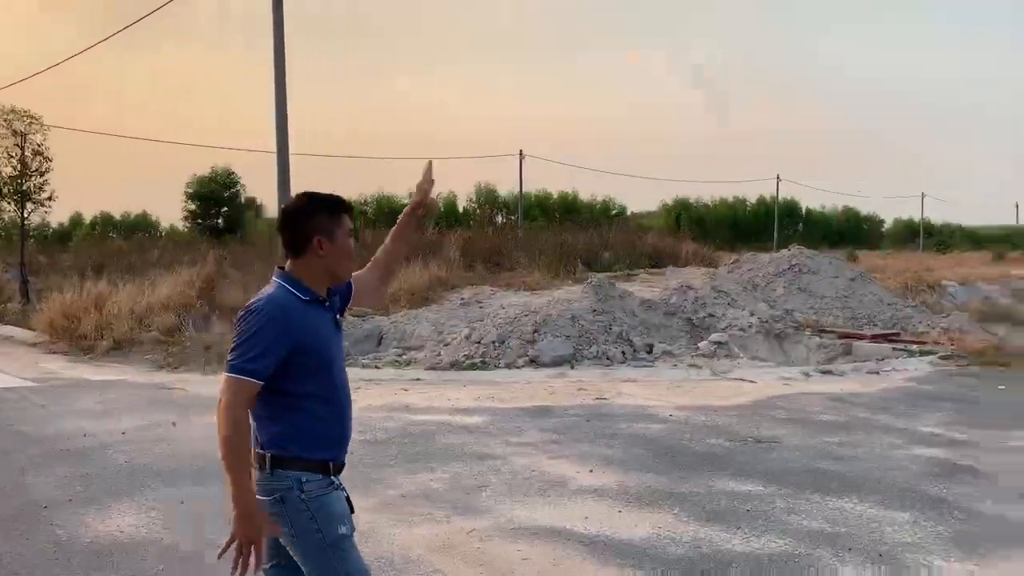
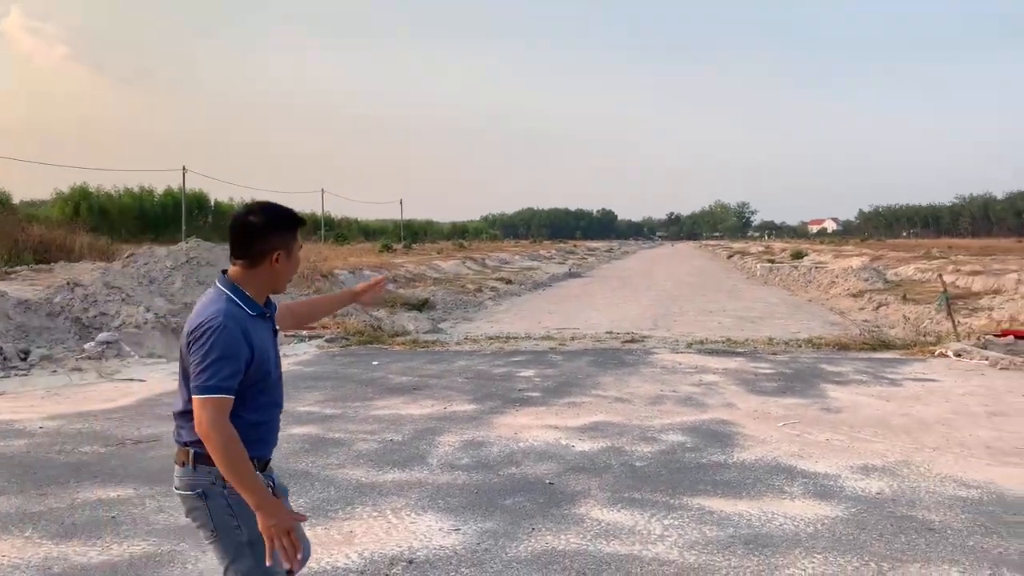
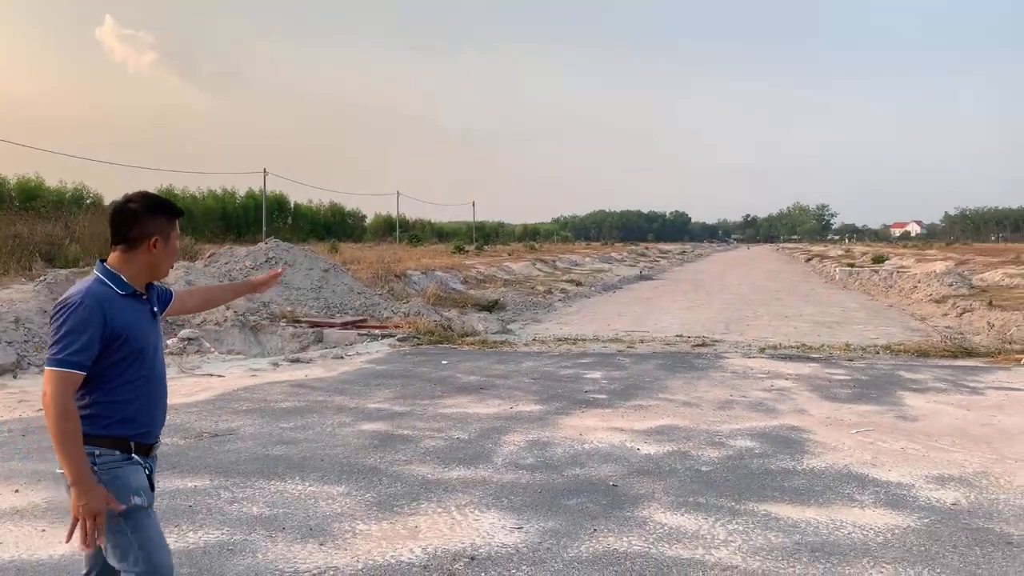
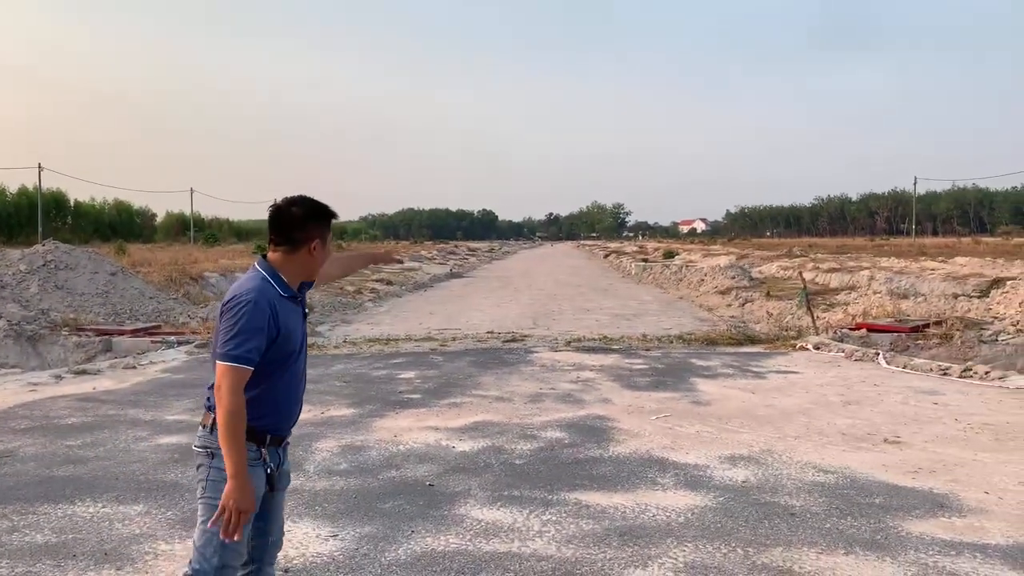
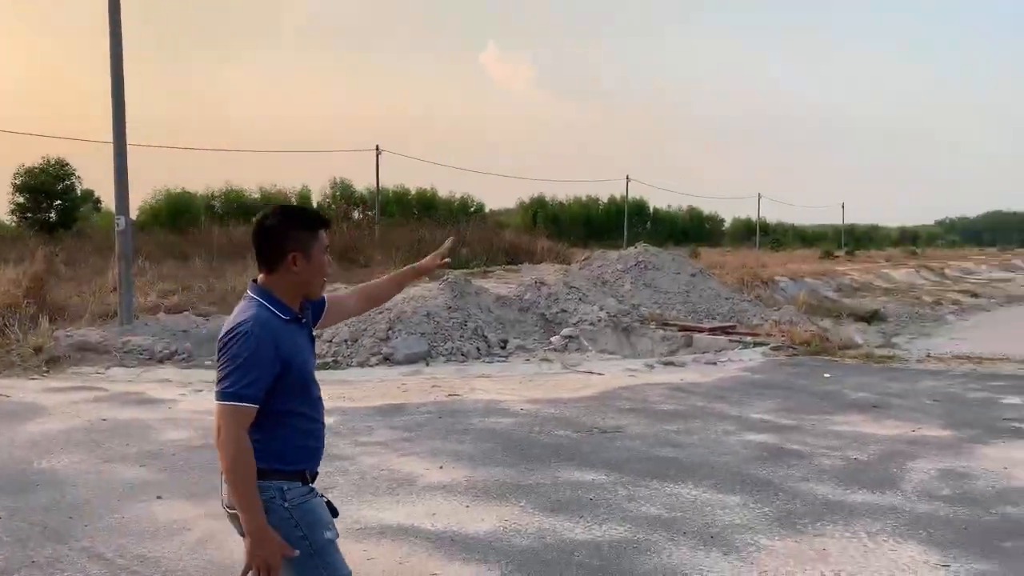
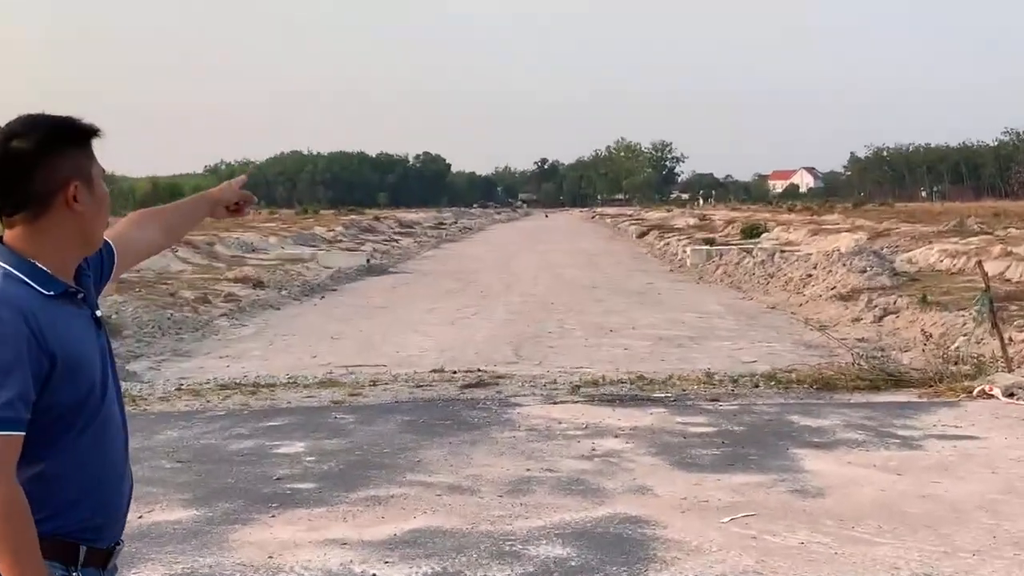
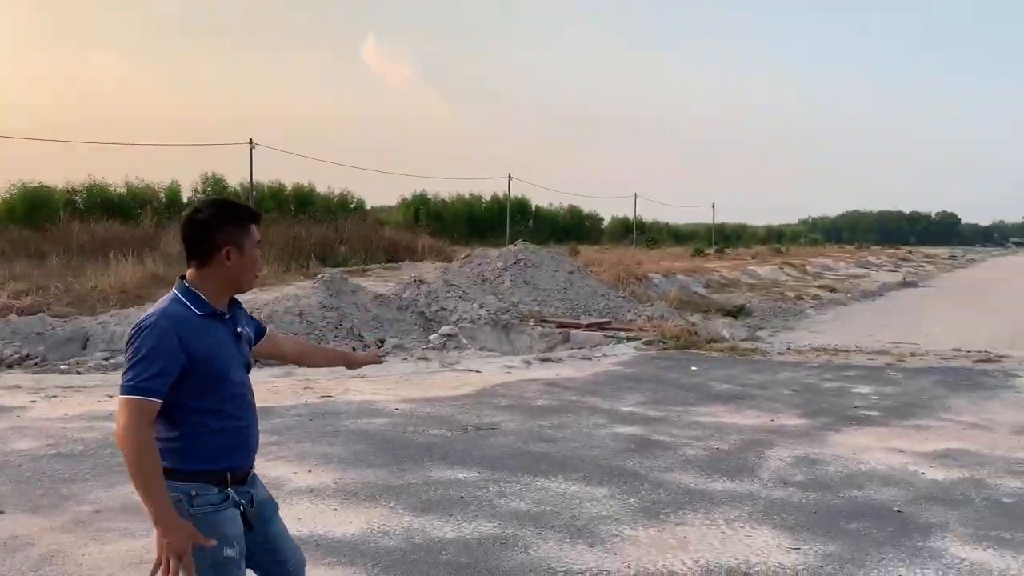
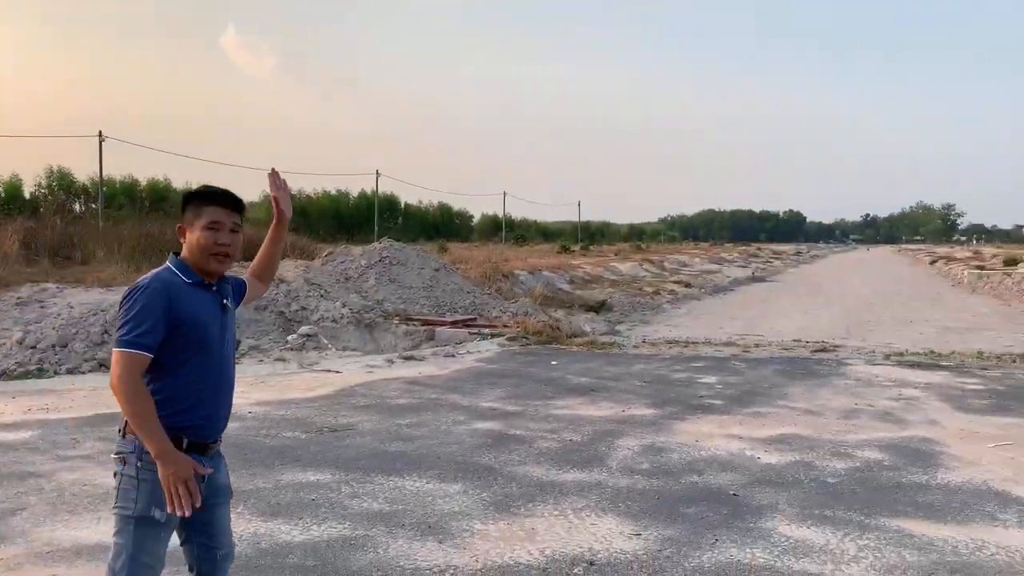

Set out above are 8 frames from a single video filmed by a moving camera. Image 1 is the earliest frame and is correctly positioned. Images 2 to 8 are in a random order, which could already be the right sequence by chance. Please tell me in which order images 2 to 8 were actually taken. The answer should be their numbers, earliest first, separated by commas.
5, 7, 8, 3, 2, 4, 6
